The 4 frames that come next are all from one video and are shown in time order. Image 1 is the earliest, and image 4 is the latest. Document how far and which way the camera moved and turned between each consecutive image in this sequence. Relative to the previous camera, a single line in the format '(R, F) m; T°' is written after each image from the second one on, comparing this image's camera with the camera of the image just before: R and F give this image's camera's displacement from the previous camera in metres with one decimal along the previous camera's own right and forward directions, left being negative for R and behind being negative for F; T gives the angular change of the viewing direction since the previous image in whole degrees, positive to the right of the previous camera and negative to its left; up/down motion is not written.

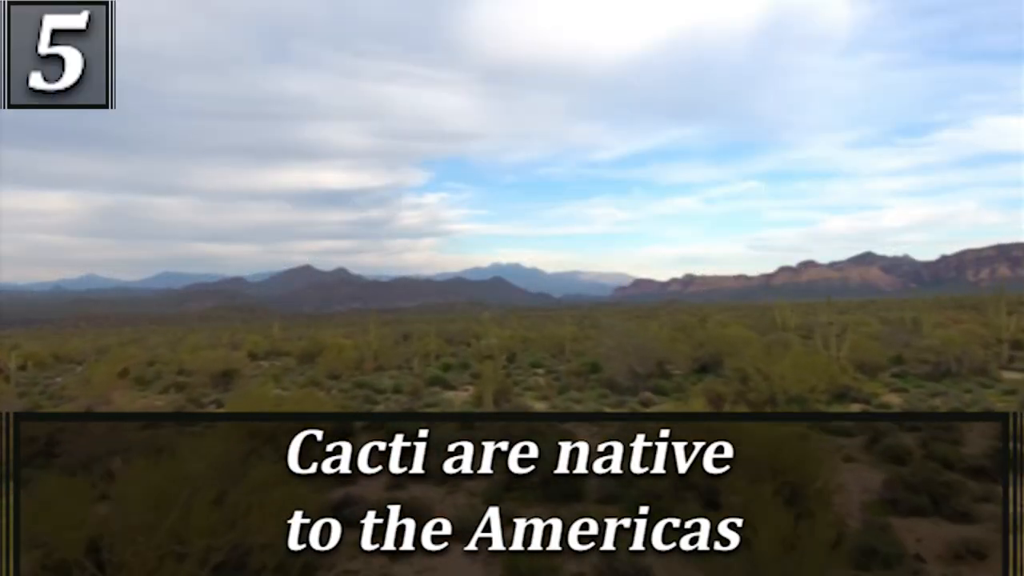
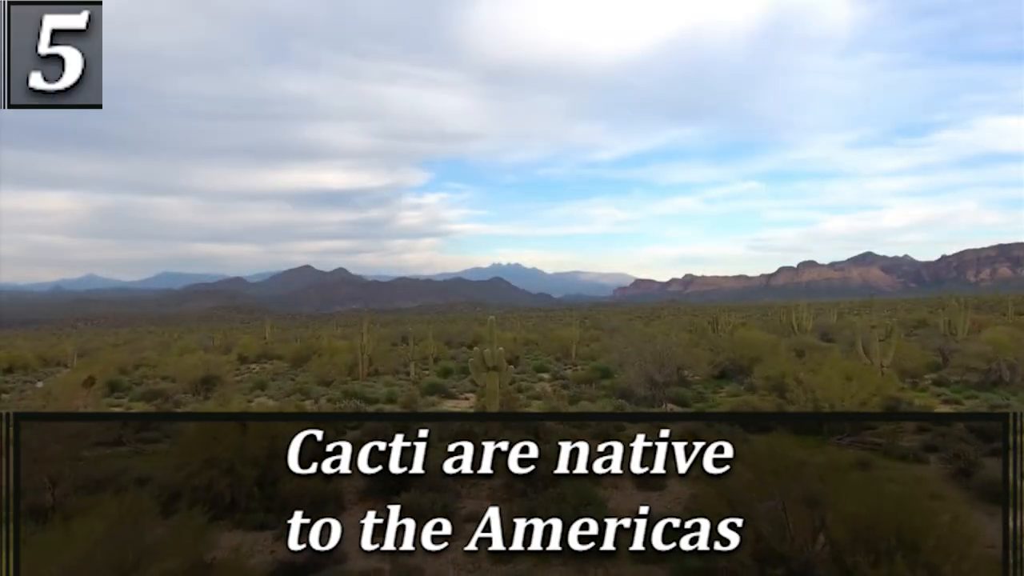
(-0.1, +1.3) m; 0°
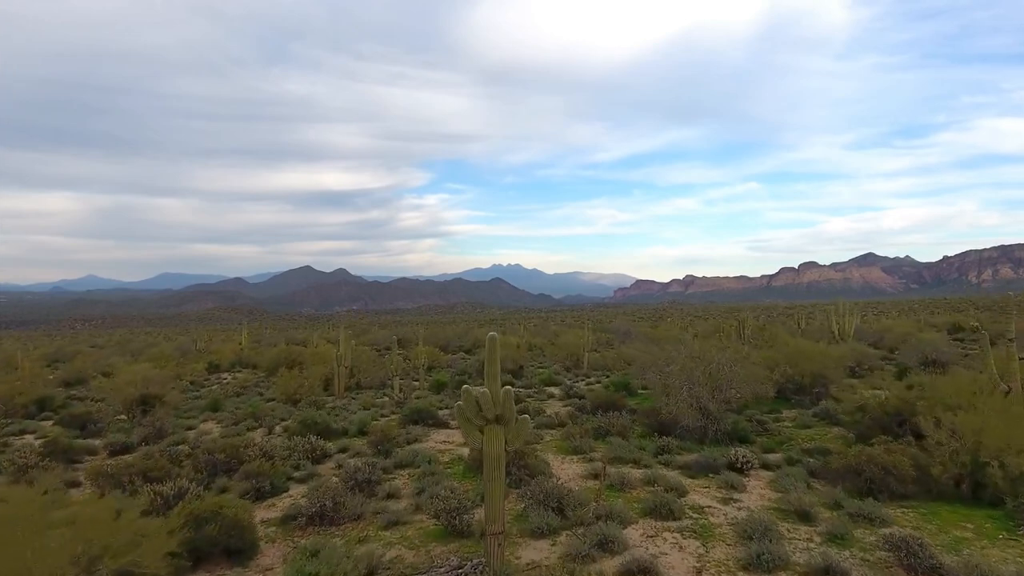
(-0.1, +2.7) m; 0°
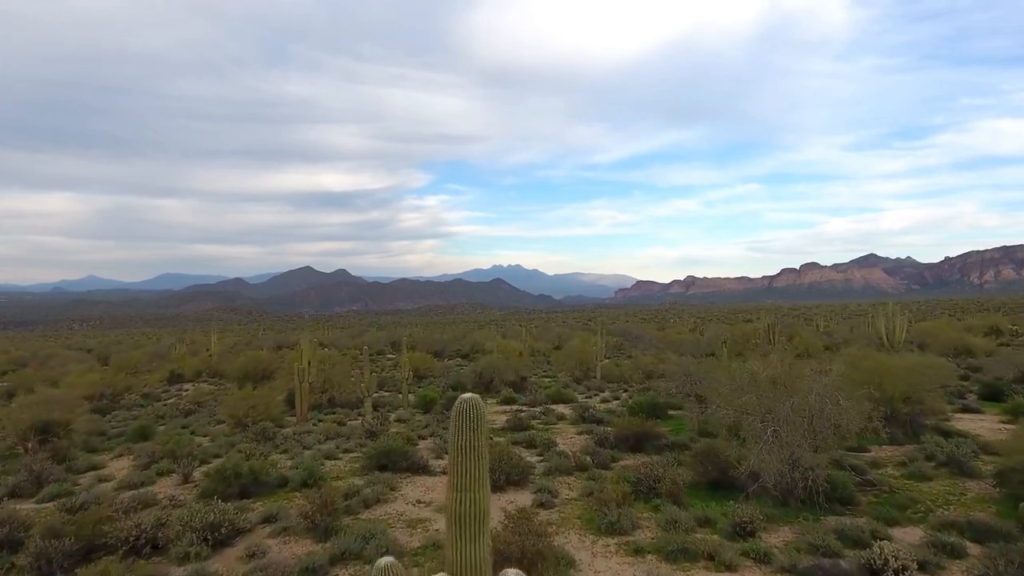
(0.0, +2.6) m; 0°
